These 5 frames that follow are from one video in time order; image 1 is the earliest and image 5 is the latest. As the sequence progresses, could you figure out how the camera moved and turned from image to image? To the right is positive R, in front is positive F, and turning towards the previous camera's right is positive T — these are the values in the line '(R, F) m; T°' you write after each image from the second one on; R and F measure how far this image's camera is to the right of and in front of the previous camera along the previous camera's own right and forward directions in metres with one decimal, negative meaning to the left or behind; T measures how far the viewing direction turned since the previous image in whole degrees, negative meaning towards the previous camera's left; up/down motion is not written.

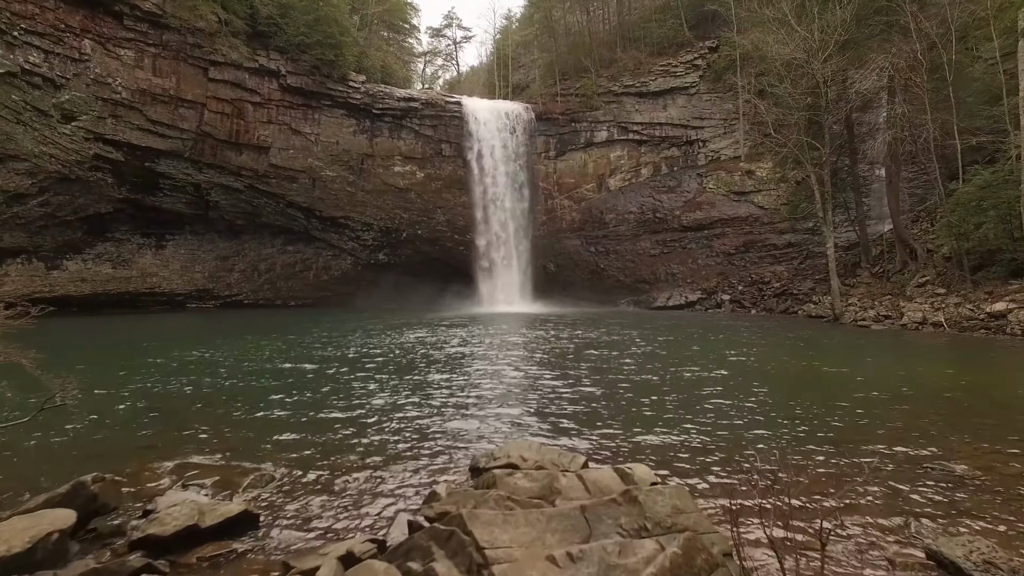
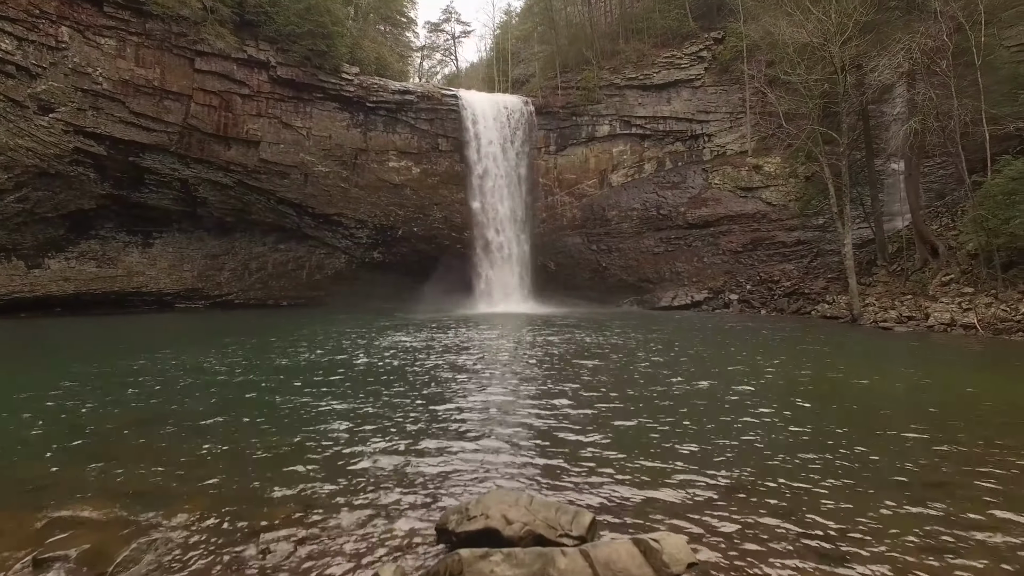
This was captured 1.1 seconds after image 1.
(+0.1, +0.9) m; 0°
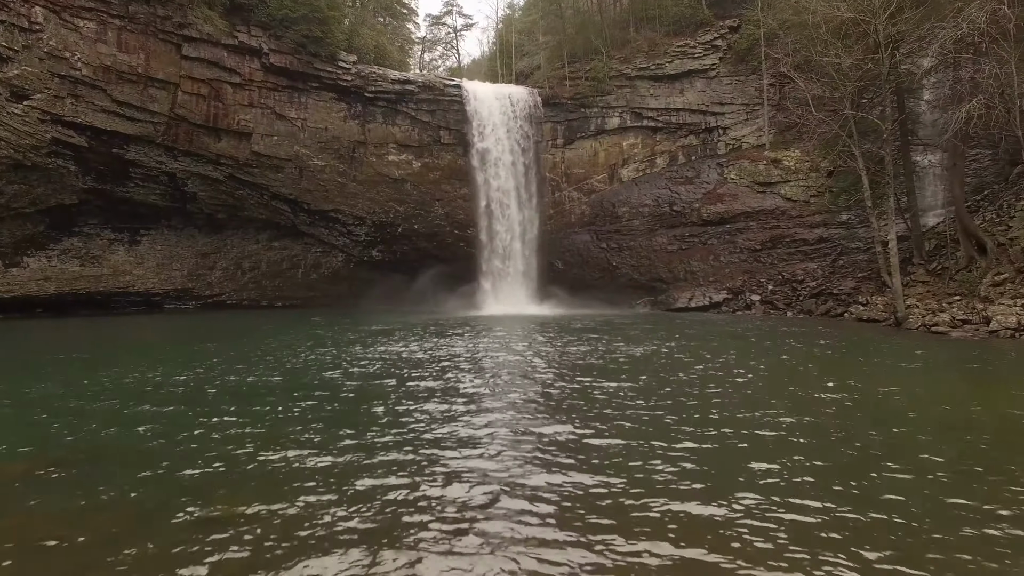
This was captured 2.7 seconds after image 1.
(-0.2, +1.2) m; 0°
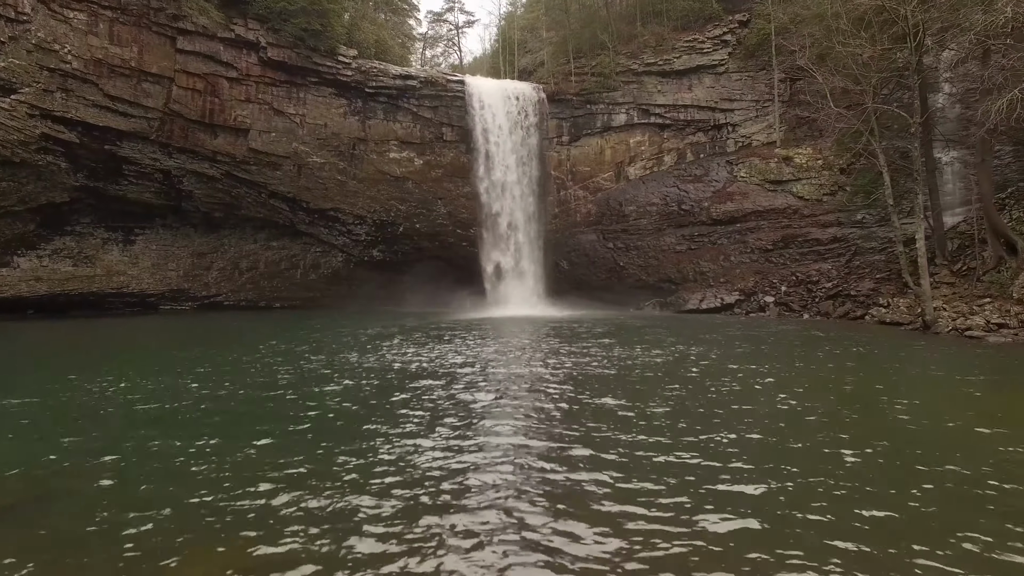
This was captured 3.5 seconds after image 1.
(-0.2, +0.6) m; 0°
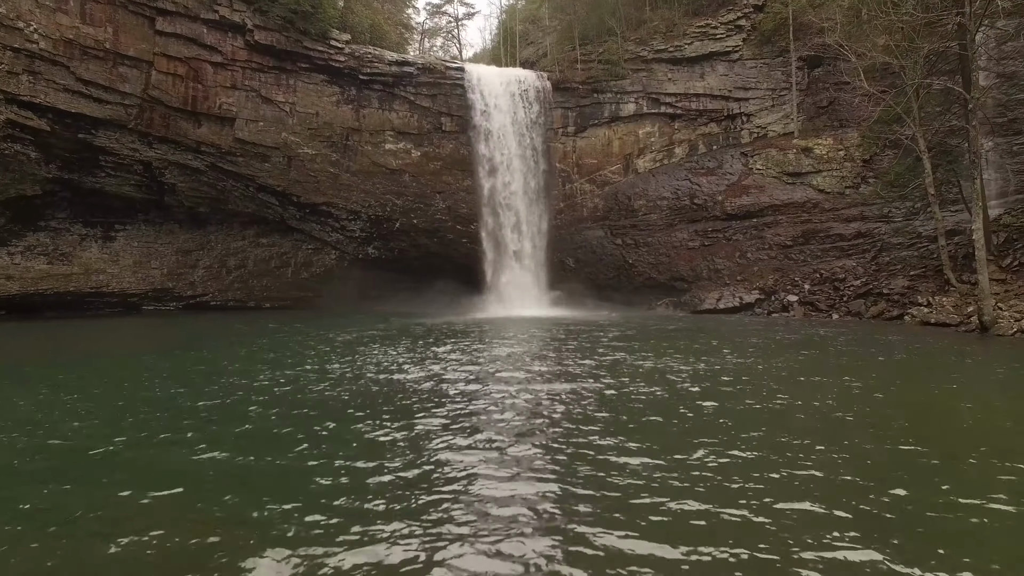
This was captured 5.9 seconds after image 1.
(-0.1, +1.3) m; 0°
